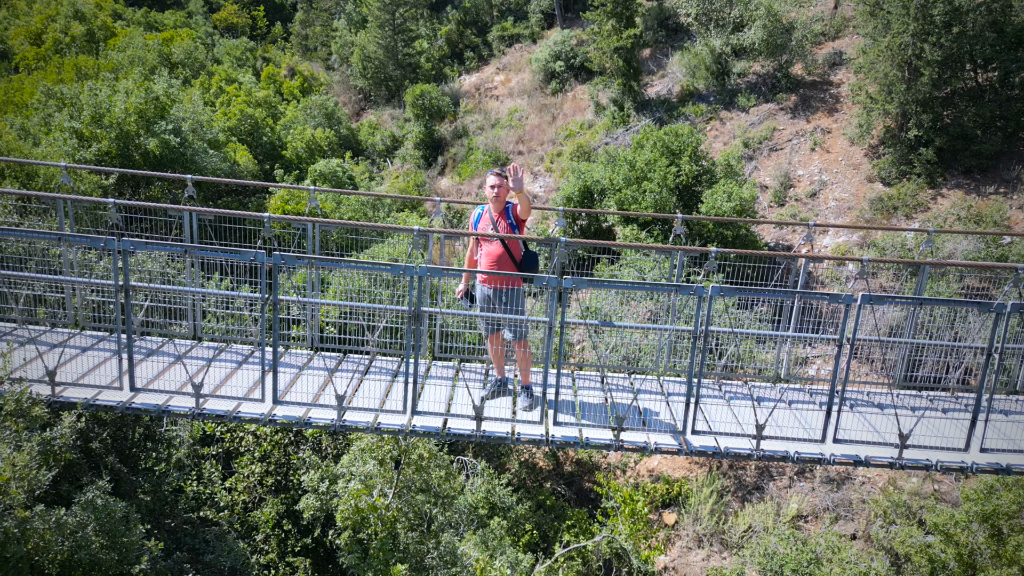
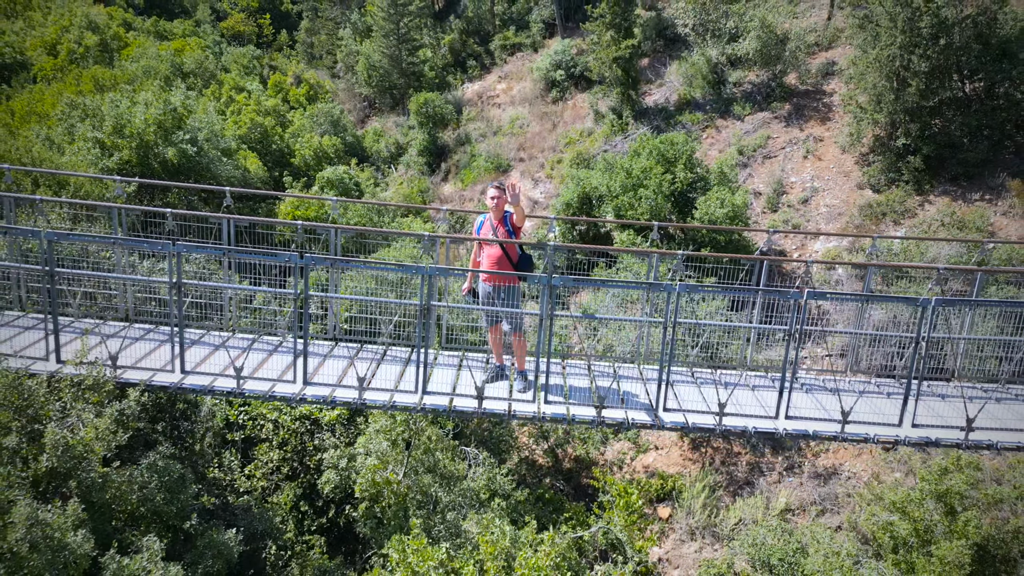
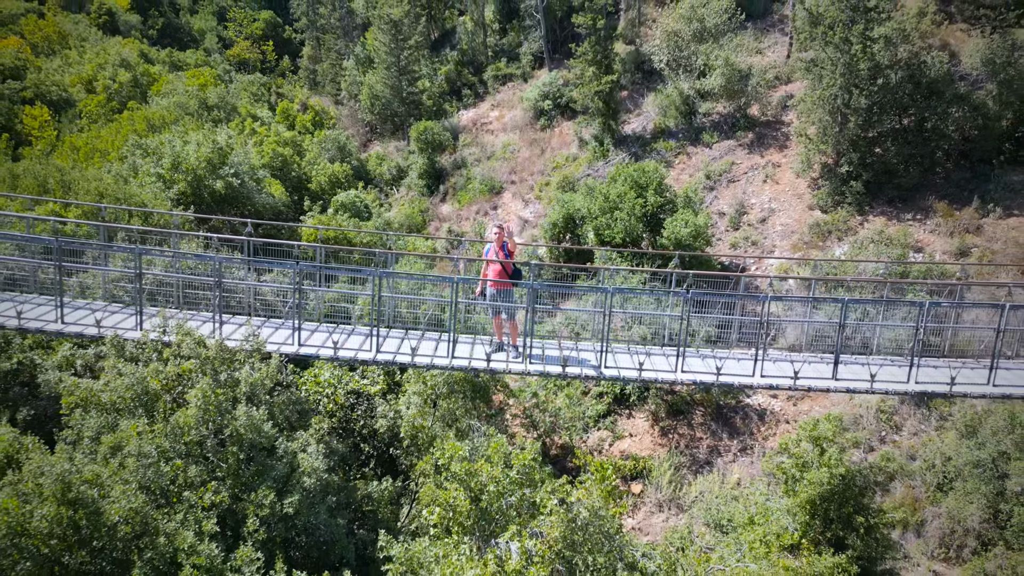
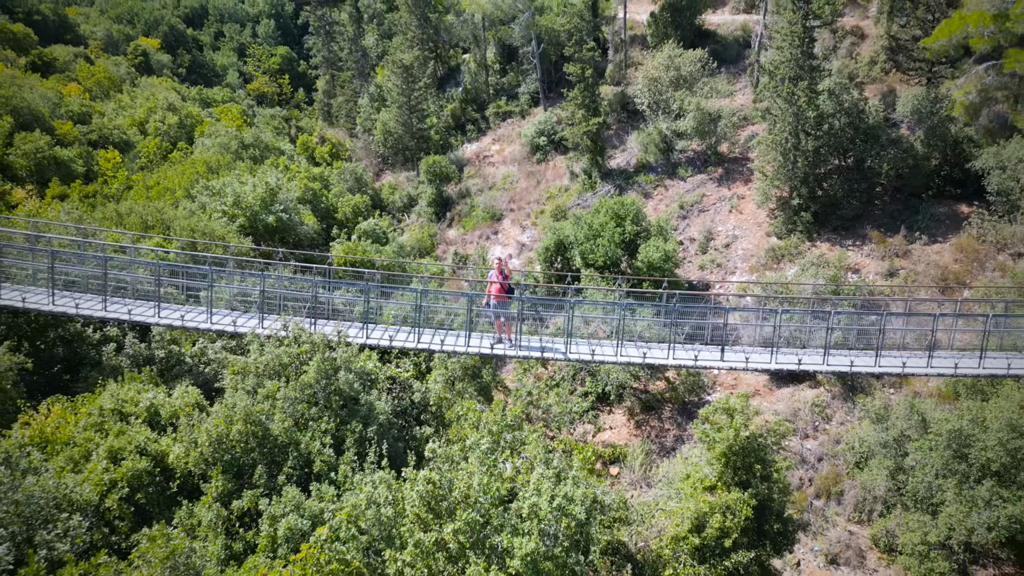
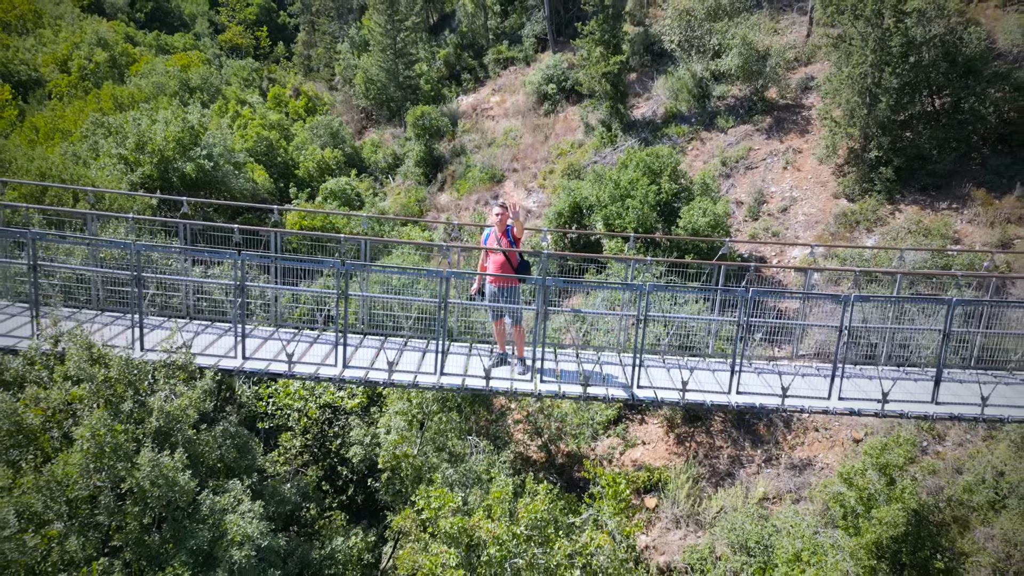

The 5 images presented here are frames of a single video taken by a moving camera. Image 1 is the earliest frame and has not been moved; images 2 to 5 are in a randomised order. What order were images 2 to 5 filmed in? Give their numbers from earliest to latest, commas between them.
2, 5, 3, 4
